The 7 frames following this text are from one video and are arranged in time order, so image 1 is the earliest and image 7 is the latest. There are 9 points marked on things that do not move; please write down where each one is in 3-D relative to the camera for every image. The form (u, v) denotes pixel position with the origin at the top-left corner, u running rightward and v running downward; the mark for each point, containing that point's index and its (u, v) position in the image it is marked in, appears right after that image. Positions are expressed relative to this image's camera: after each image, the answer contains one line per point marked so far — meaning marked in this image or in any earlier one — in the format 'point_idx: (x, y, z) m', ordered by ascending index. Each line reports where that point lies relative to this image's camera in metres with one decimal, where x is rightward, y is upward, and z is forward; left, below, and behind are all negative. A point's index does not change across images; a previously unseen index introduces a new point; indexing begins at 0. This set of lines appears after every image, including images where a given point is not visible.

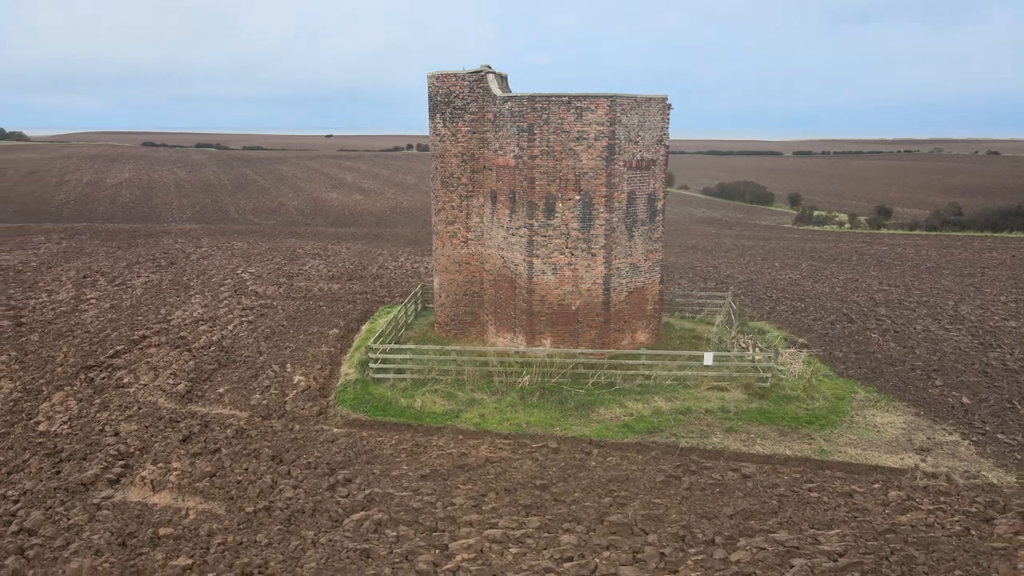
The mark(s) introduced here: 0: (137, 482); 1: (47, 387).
0: (-5.7, -3.0, +11.3) m
1: (-9.7, -2.1, +15.3) m
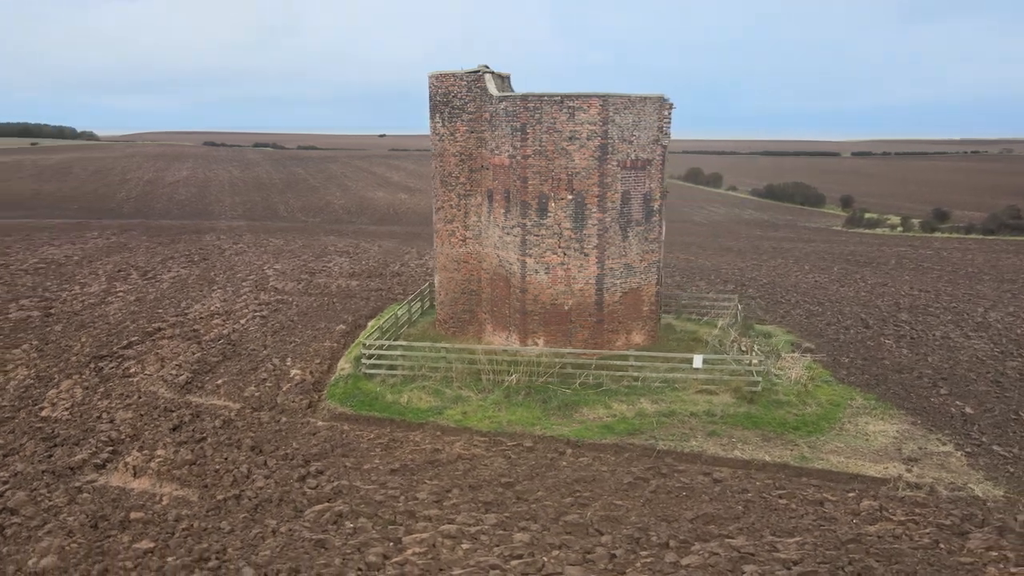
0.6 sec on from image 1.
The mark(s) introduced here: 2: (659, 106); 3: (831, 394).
0: (-6.2, -2.9, +11.7) m
1: (-9.9, -1.9, +16.0) m
2: (+3.1, +3.9, +15.6) m
3: (+6.5, -2.2, +15.0) m
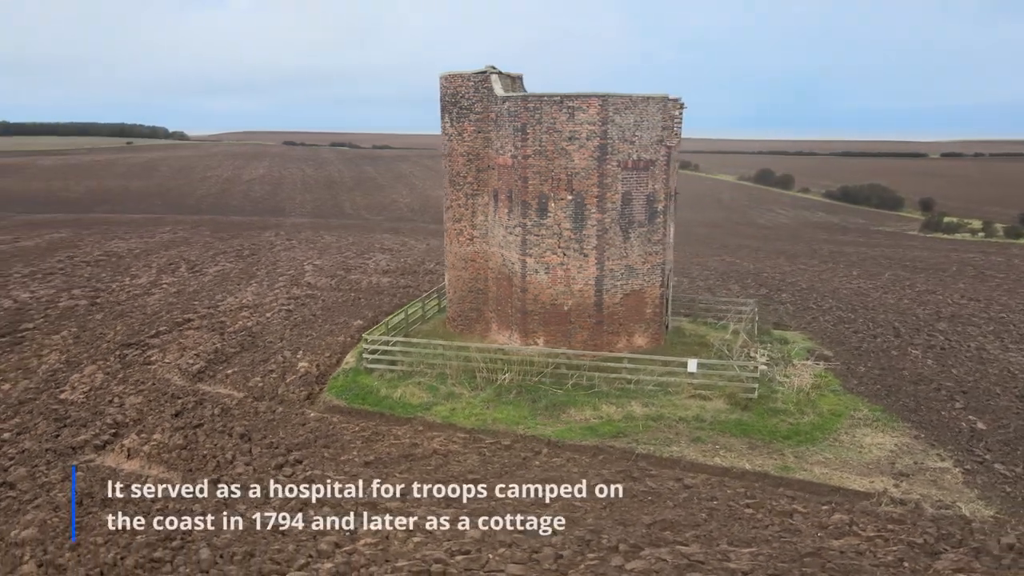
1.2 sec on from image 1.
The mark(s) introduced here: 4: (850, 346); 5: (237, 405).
0: (-6.7, -2.7, +12.4) m
1: (-9.8, -1.7, +17.0) m
2: (+3.1, +3.8, +15.4) m
3: (+6.3, -2.3, +14.5) m
4: (+8.5, -1.5, +18.5) m
5: (-5.4, -2.3, +14.3) m
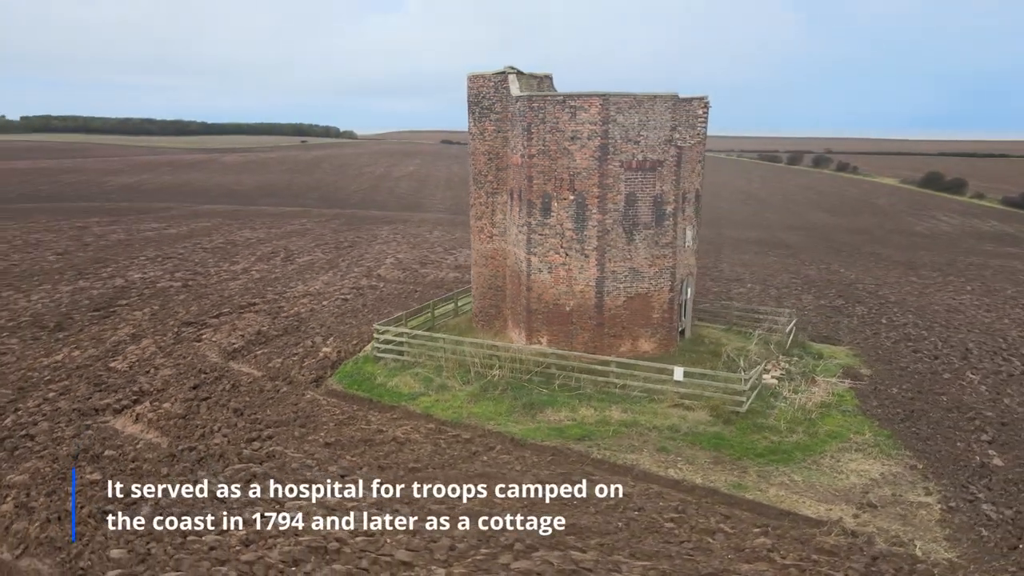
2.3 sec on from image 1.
0: (-7.2, -2.4, +13.9) m
1: (-9.4, -1.2, +19.1) m
2: (+3.2, +3.7, +14.9) m
3: (+5.9, -2.5, +13.4) m
4: (+8.8, -1.8, +17.0) m
5: (-5.6, -2.0, +15.6) m
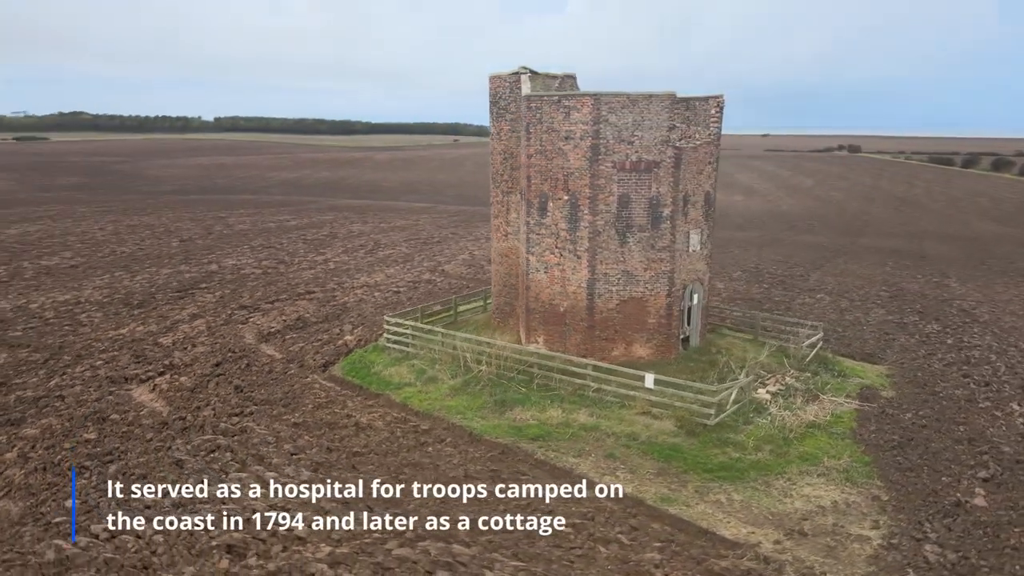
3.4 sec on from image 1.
0: (-7.6, -2.0, +15.5) m
1: (-8.7, -0.8, +21.0) m
2: (+3.1, +3.6, +14.5) m
3: (+5.1, -2.7, +12.5) m
4: (+8.7, -2.1, +15.4) m
5: (-5.7, -1.7, +16.8) m
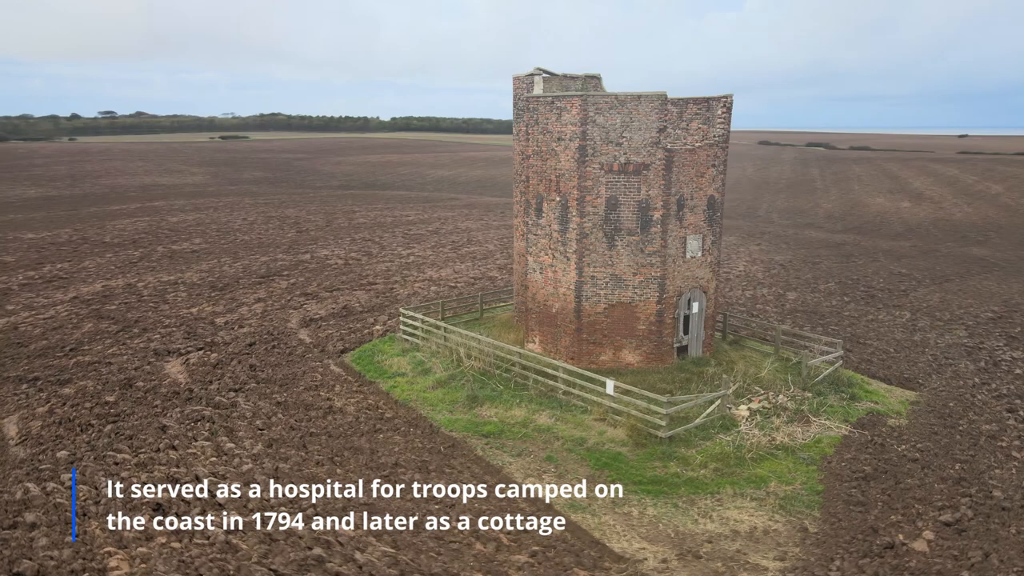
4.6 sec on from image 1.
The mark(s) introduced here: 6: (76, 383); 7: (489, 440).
0: (-7.7, -1.6, +17.4) m
1: (-7.6, -0.4, +22.9) m
2: (+2.8, +3.5, +14.1) m
3: (+4.1, -2.9, +11.7) m
4: (+8.2, -2.5, +13.8) m
5: (-5.5, -1.5, +18.2) m
6: (-9.2, -2.0, +15.6) m
7: (-0.4, -2.7, +12.9) m
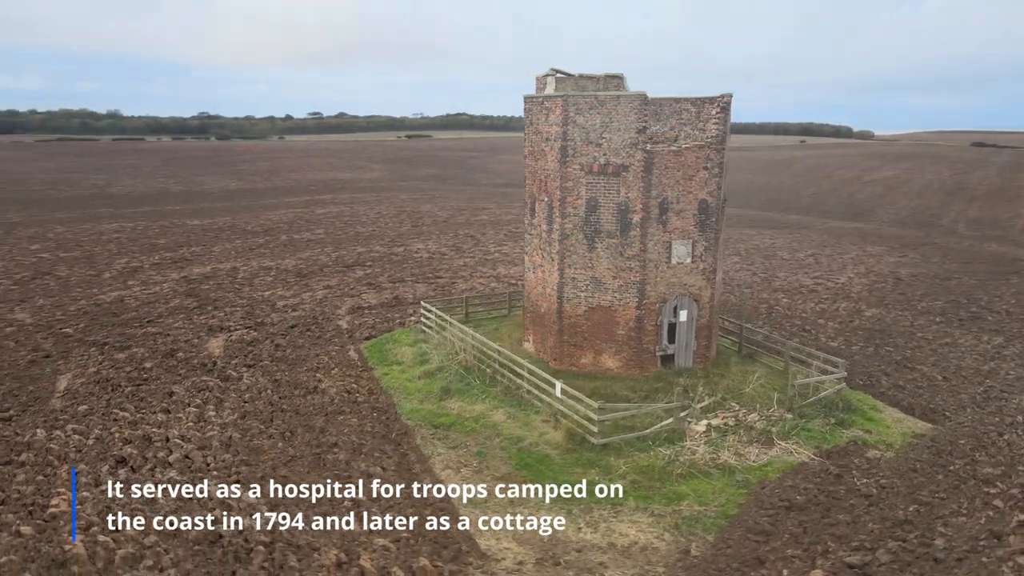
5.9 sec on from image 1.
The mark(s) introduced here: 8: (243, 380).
0: (-7.4, -1.2, +19.3) m
1: (-5.9, 0.0, +24.7) m
2: (+2.3, +3.4, +13.7) m
3: (+2.7, -3.0, +11.2) m
4: (+7.3, -2.8, +12.3) m
5: (-5.0, -1.1, +19.7) m
6: (-9.3, -1.5, +17.9) m
7: (-1.3, -2.6, +13.3) m
8: (-5.7, -2.0, +15.8) m
